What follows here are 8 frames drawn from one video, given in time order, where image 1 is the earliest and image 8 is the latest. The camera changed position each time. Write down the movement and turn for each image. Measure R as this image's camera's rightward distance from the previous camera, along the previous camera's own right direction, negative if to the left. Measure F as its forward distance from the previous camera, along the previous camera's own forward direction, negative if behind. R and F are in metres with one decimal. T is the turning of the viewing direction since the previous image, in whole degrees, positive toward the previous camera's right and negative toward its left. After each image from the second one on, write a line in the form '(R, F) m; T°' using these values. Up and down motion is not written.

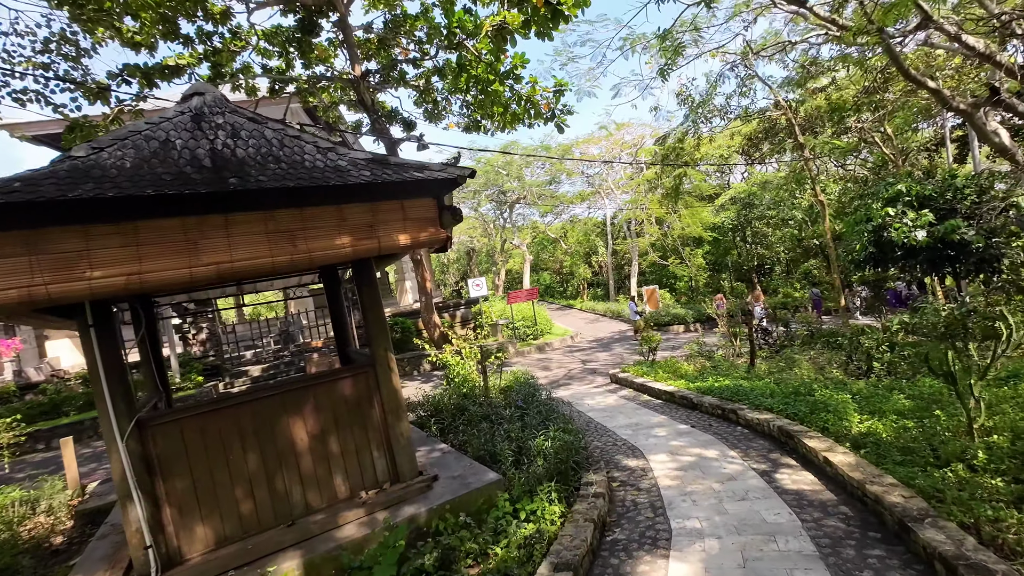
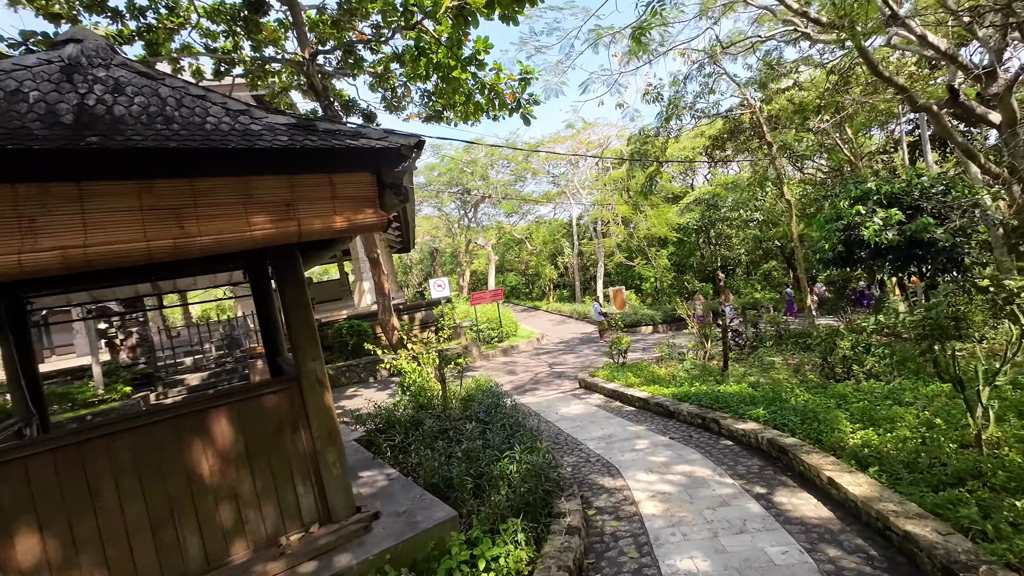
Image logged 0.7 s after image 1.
(0.0, +0.4) m; +4°
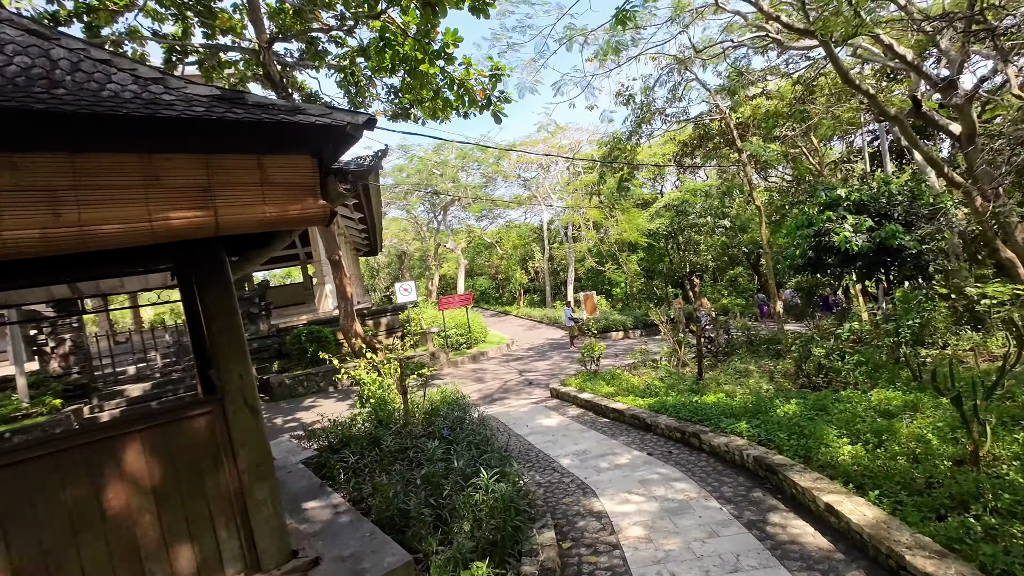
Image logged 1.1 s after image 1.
(0.0, +0.3) m; +4°
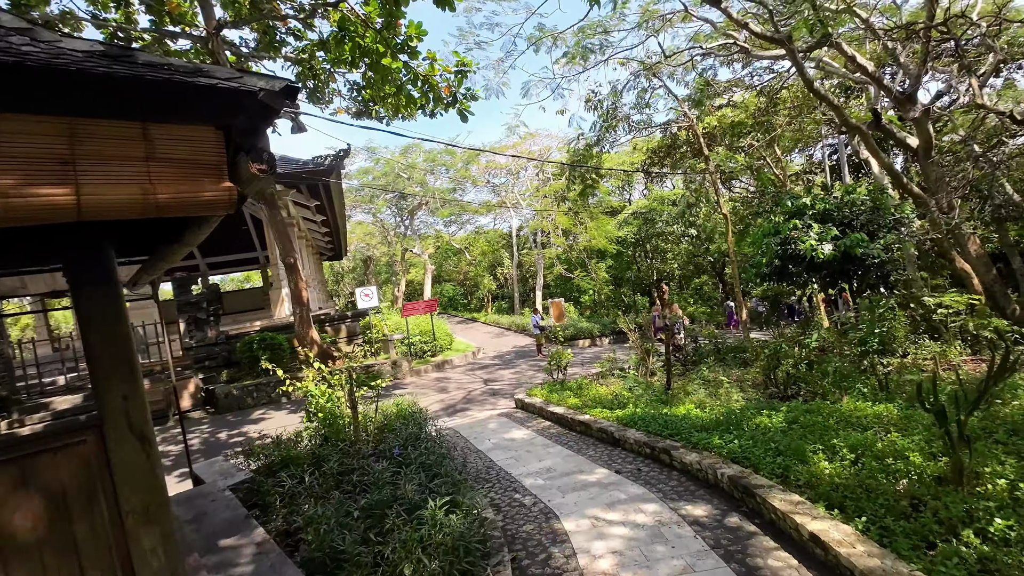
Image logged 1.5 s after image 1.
(+0.1, +0.3) m; +4°
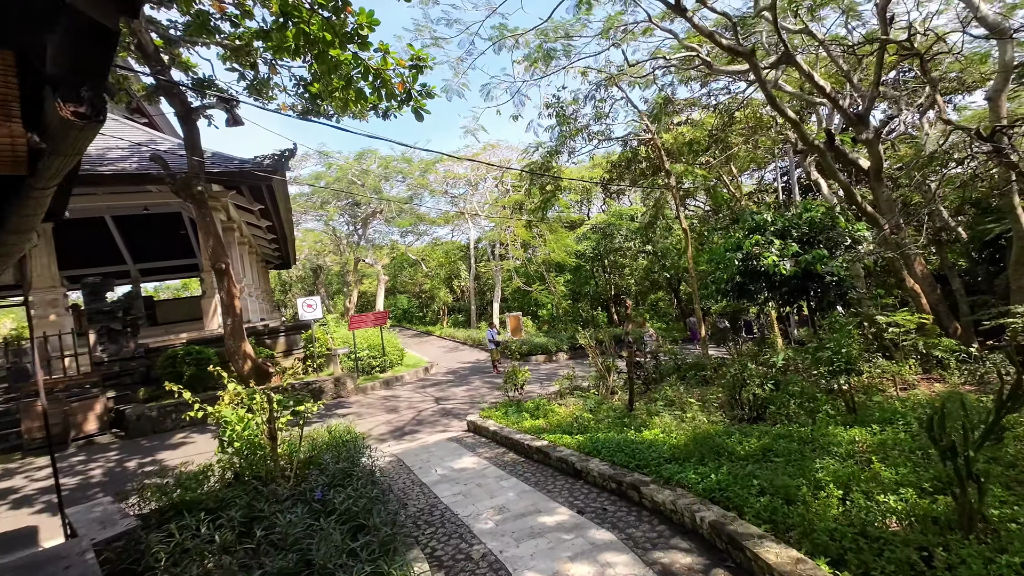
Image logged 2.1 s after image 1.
(0.0, +0.4) m; +5°
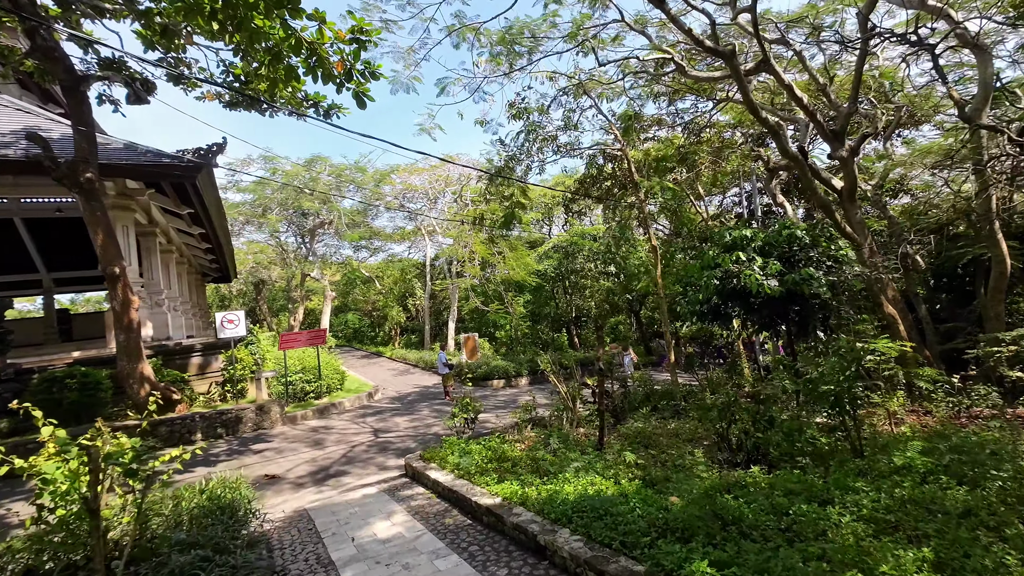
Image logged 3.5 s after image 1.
(+0.1, +0.8) m; +5°
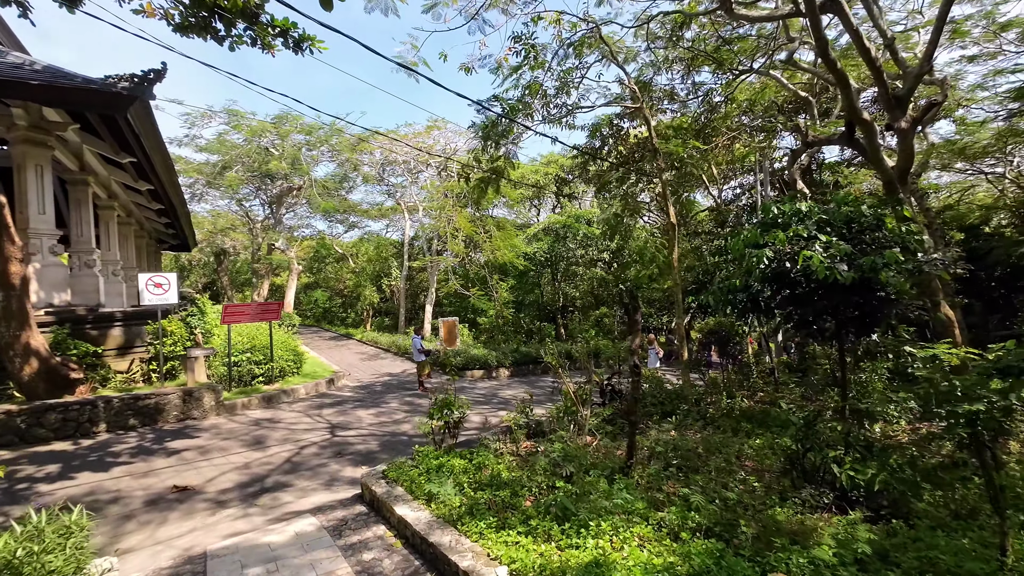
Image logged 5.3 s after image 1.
(-0.2, +1.2) m; +3°
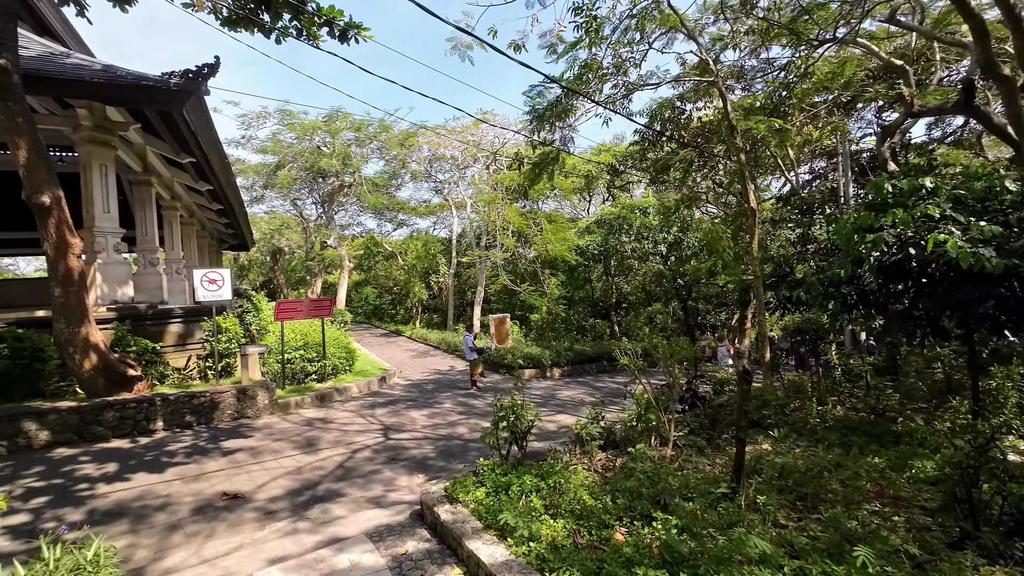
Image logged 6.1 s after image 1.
(-0.2, +0.4) m; -5°
